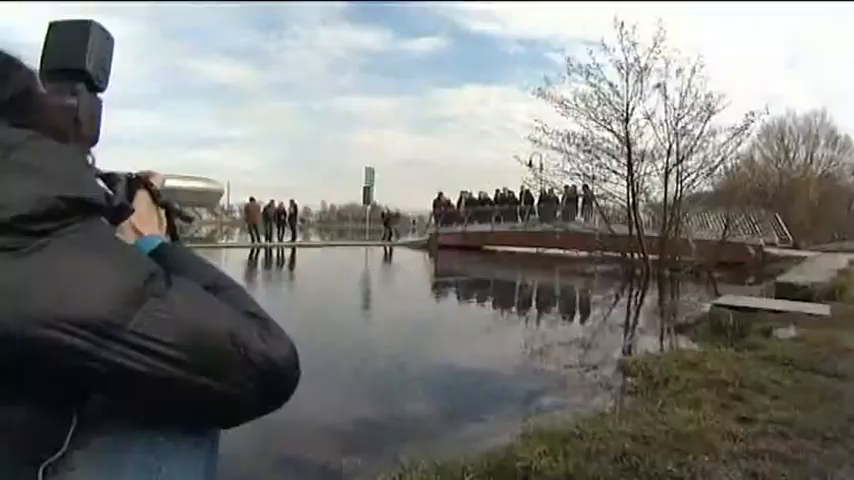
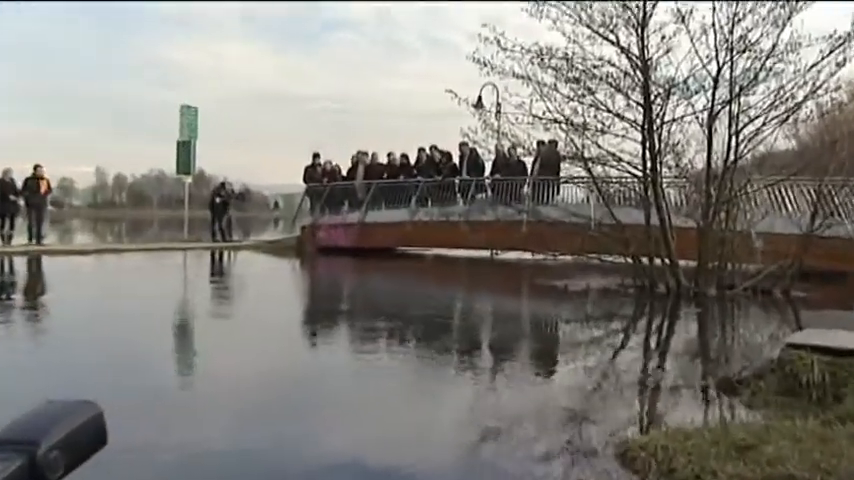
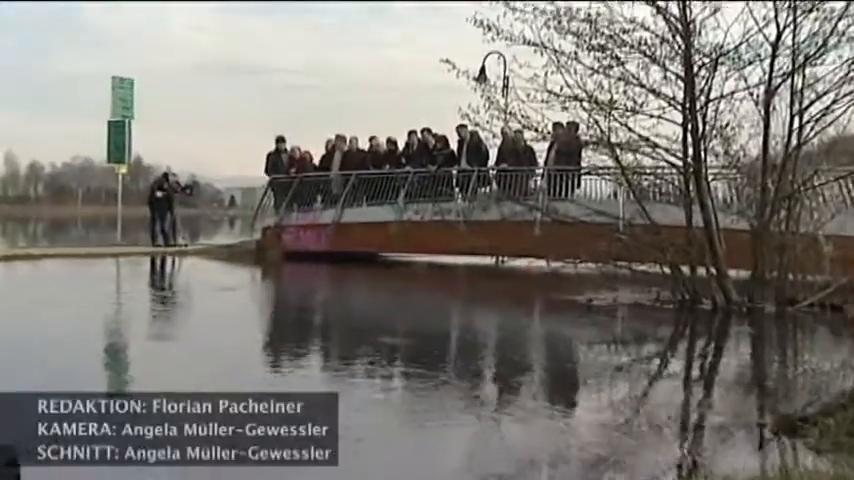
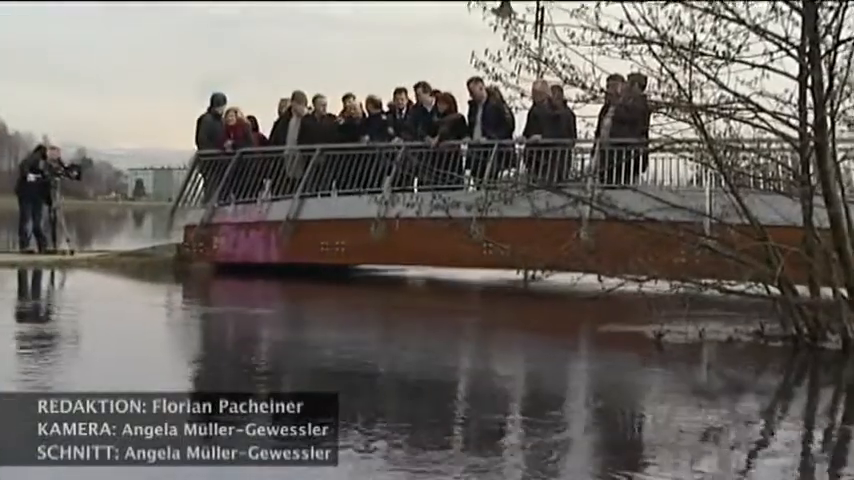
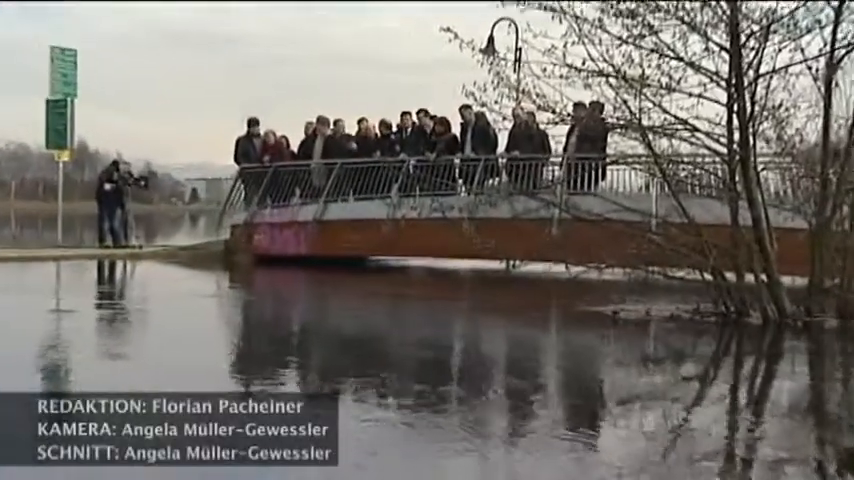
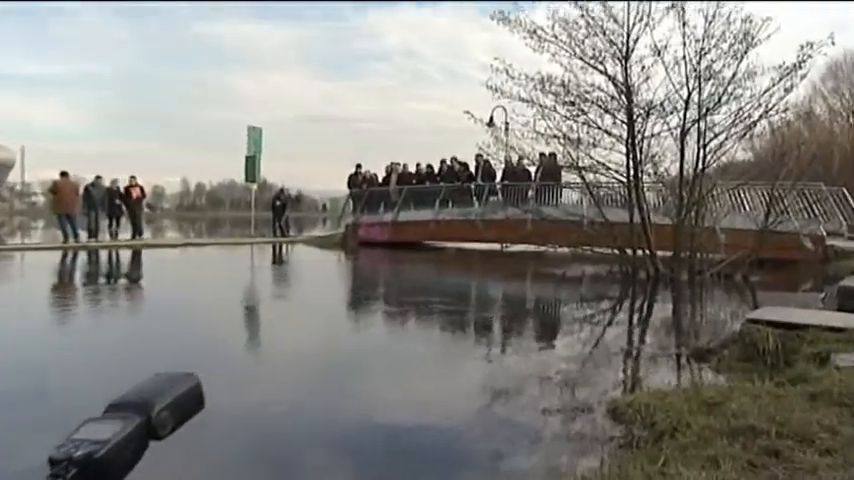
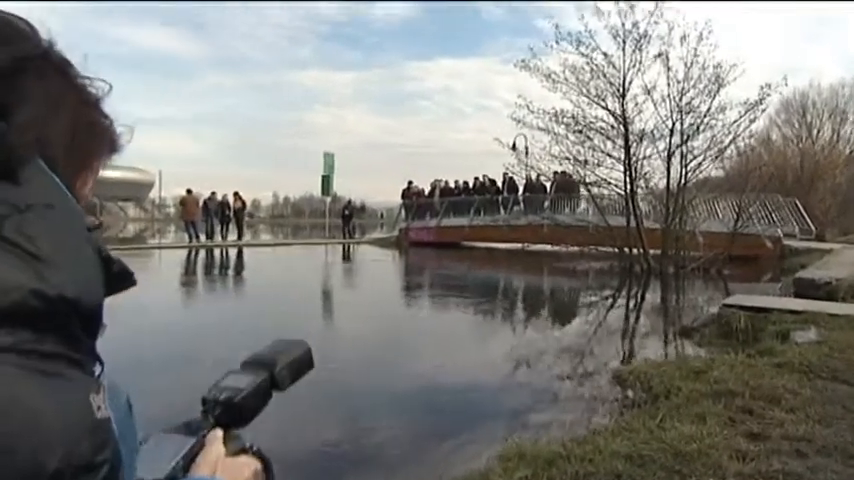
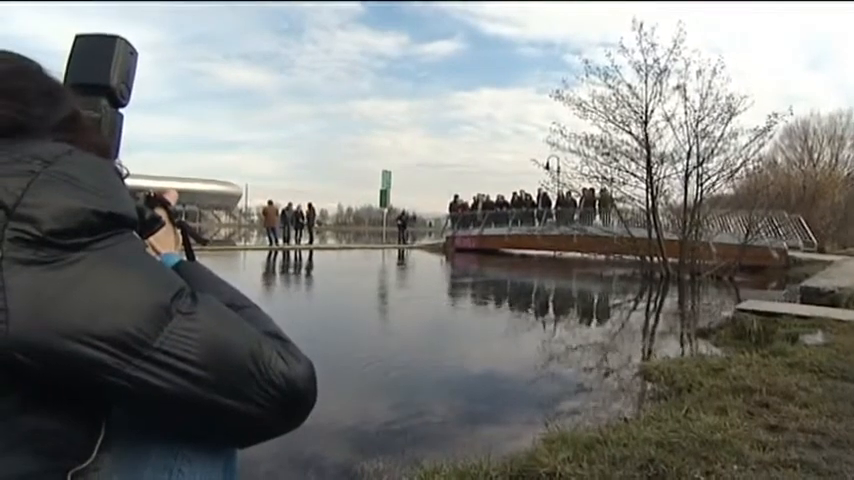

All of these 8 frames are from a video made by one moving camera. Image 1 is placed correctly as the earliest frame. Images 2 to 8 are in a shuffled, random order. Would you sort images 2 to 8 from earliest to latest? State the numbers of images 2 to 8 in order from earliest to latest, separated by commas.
8, 7, 6, 2, 3, 5, 4
